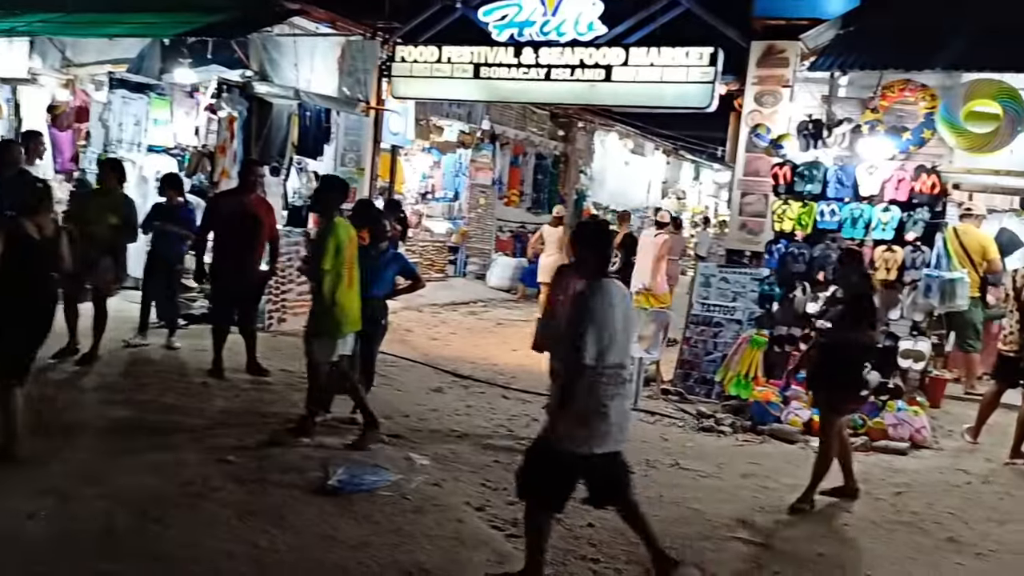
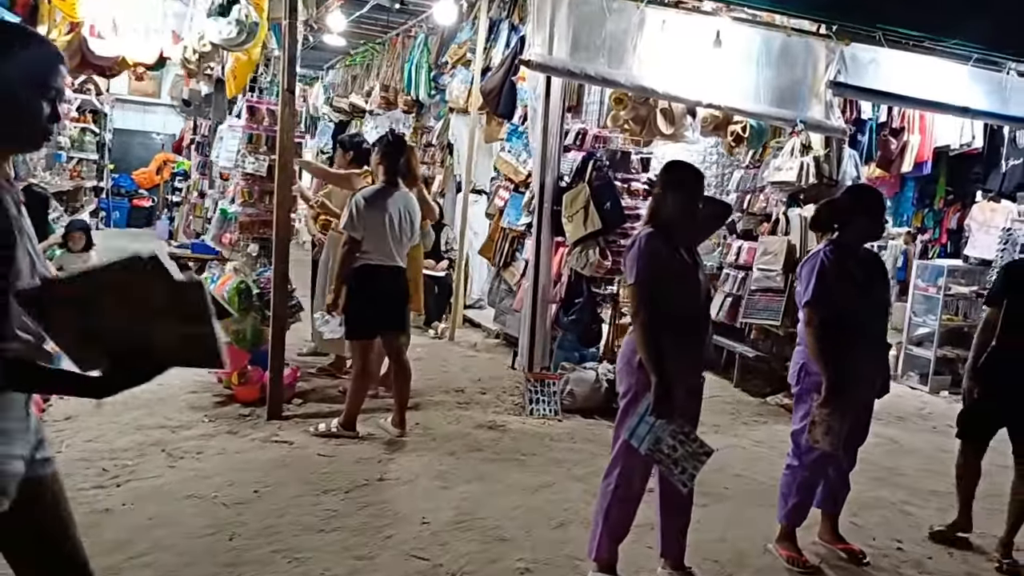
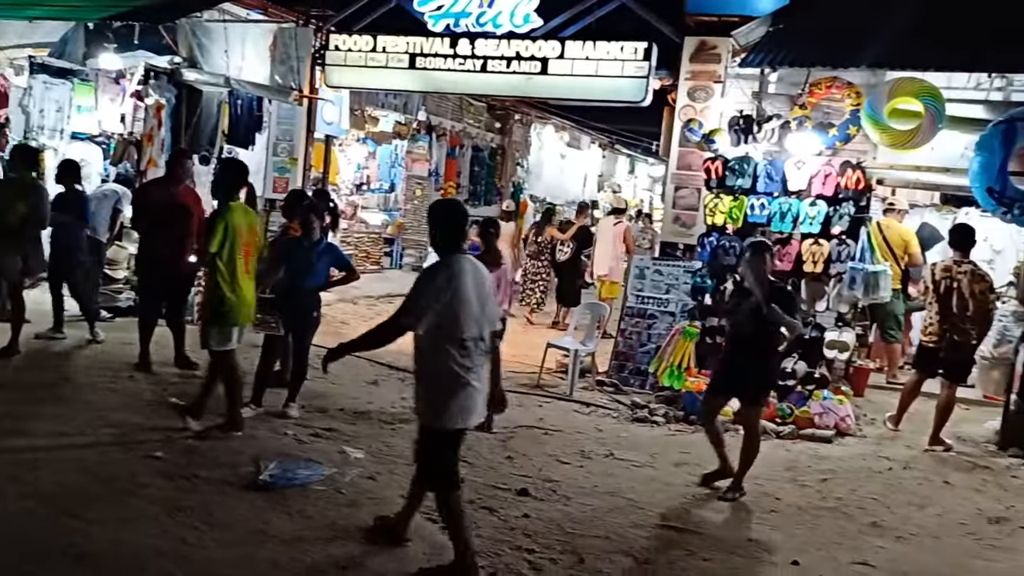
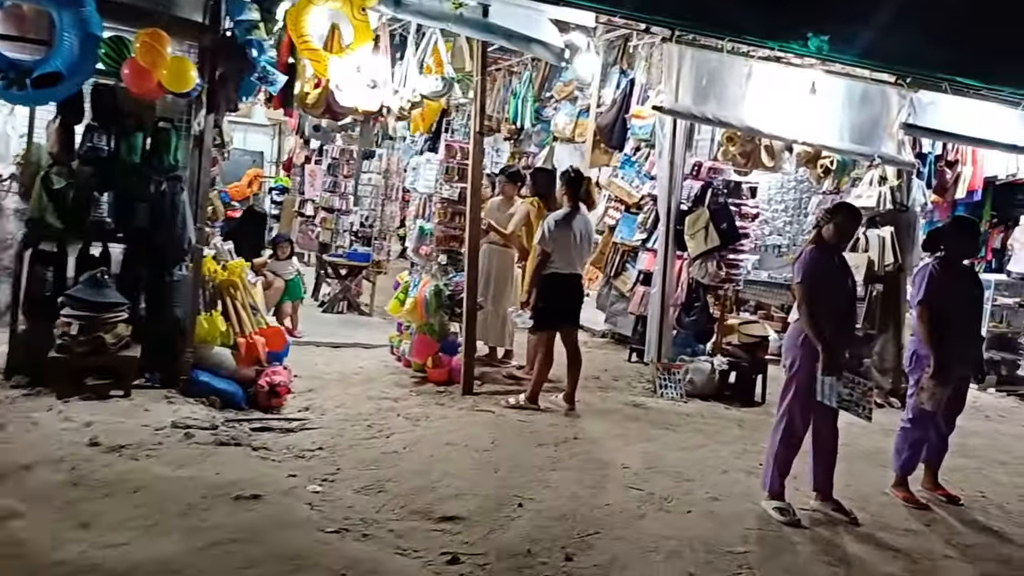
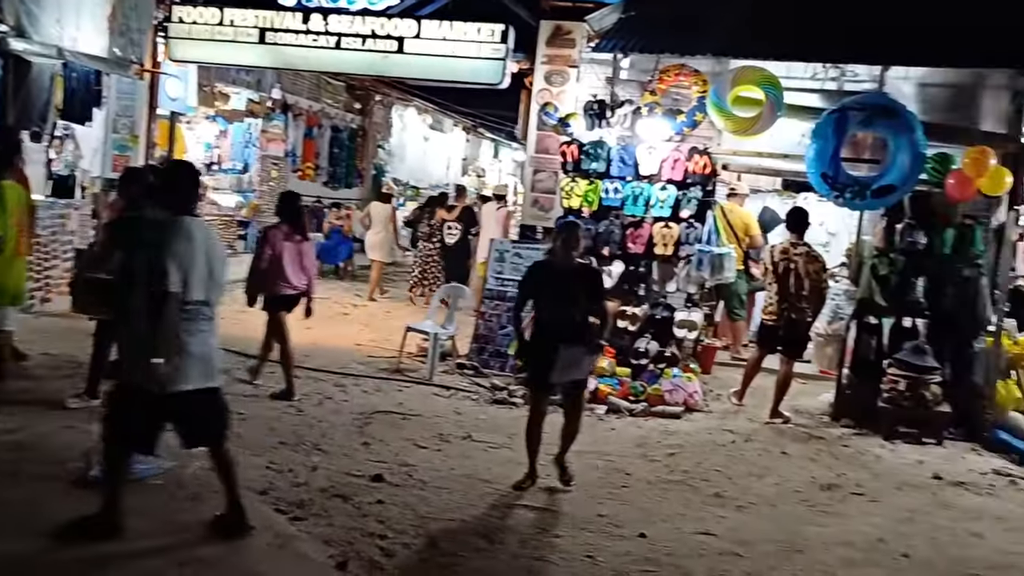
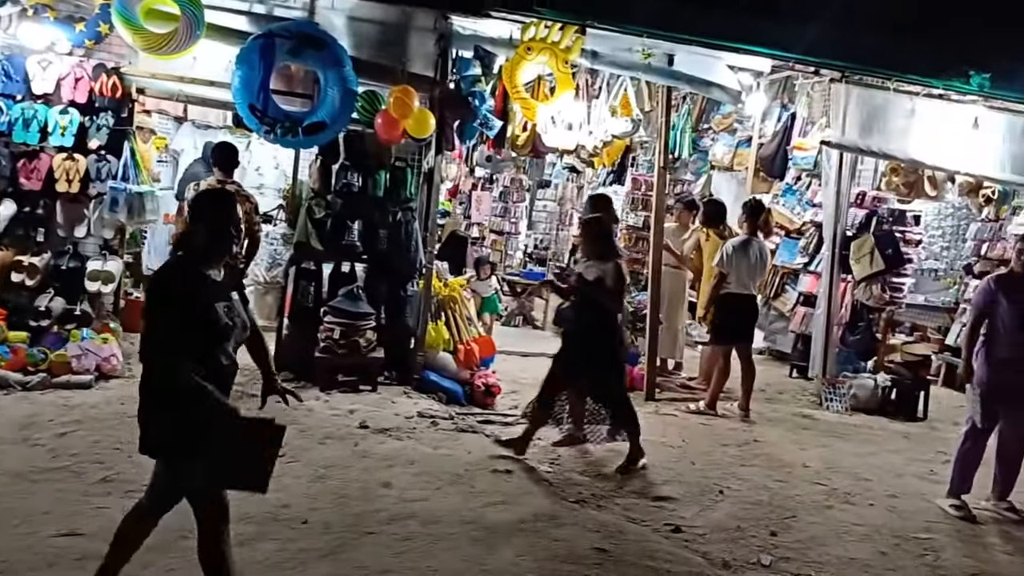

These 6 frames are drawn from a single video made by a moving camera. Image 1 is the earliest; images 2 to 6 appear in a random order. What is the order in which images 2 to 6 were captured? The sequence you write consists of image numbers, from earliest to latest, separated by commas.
3, 5, 6, 4, 2
